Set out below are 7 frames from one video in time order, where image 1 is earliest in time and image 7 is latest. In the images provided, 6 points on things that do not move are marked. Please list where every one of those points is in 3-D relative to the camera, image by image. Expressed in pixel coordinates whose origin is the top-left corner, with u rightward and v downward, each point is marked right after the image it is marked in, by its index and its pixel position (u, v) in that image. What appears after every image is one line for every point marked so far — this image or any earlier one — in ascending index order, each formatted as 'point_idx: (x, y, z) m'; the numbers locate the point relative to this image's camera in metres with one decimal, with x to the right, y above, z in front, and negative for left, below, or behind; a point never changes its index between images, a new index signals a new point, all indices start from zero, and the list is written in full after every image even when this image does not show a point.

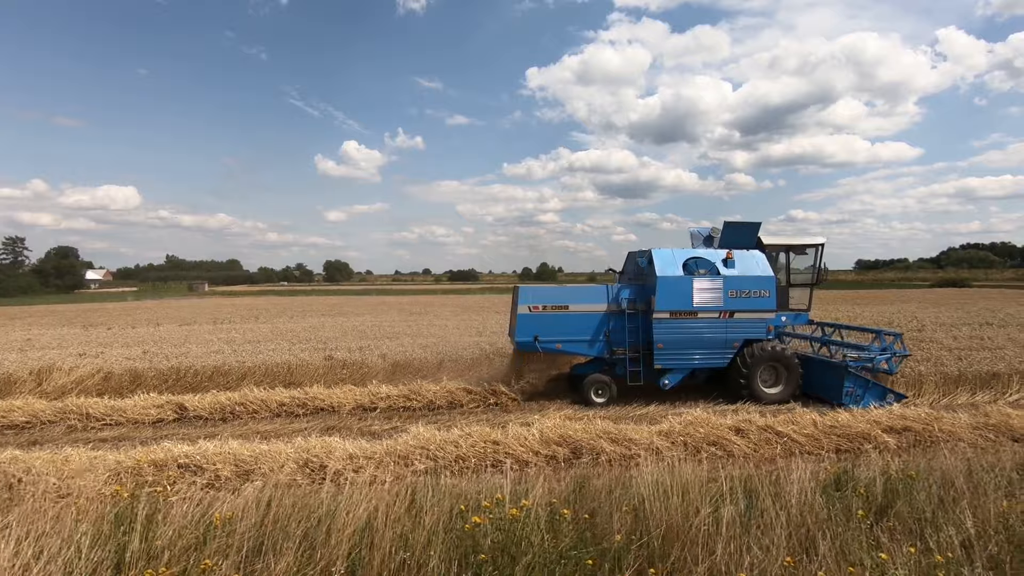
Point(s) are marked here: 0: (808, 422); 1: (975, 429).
0: (+3.6, -1.6, +6.5) m
1: (+5.5, -1.7, +6.3) m
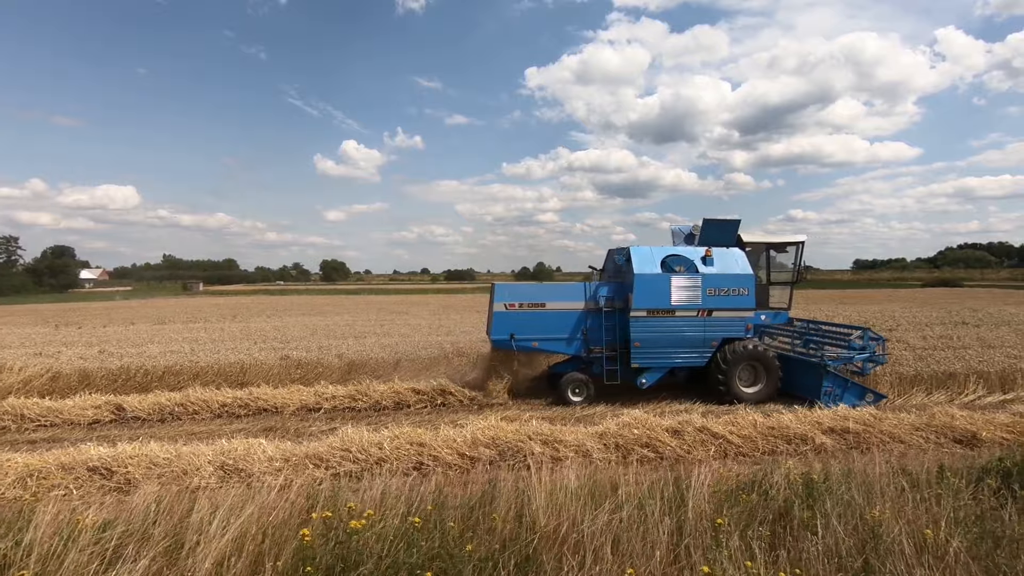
0: (+2.8, -1.6, +6.3) m
1: (+4.7, -1.6, +6.2) m
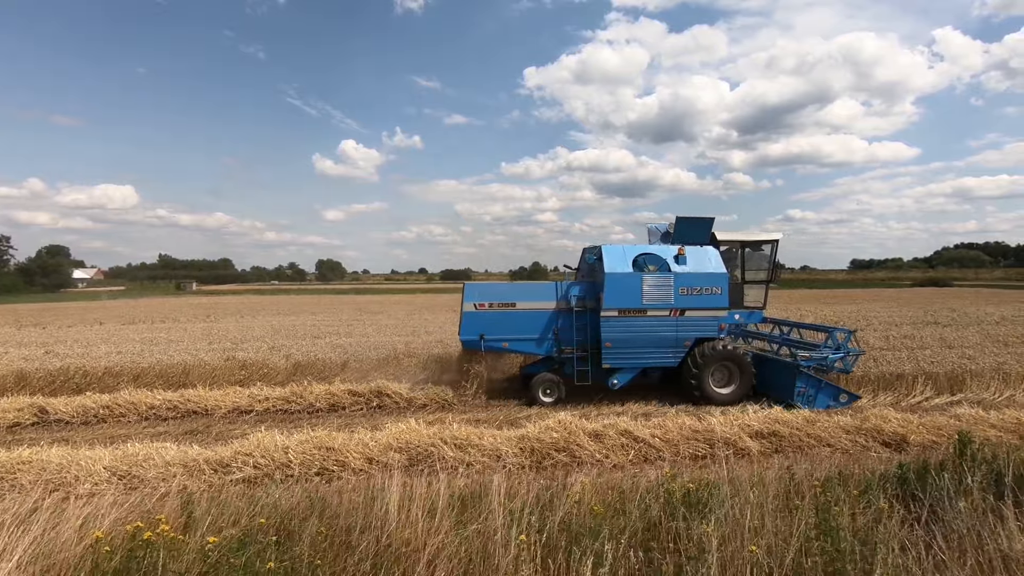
0: (+1.9, -1.6, +6.1) m
1: (+3.8, -1.6, +6.0) m
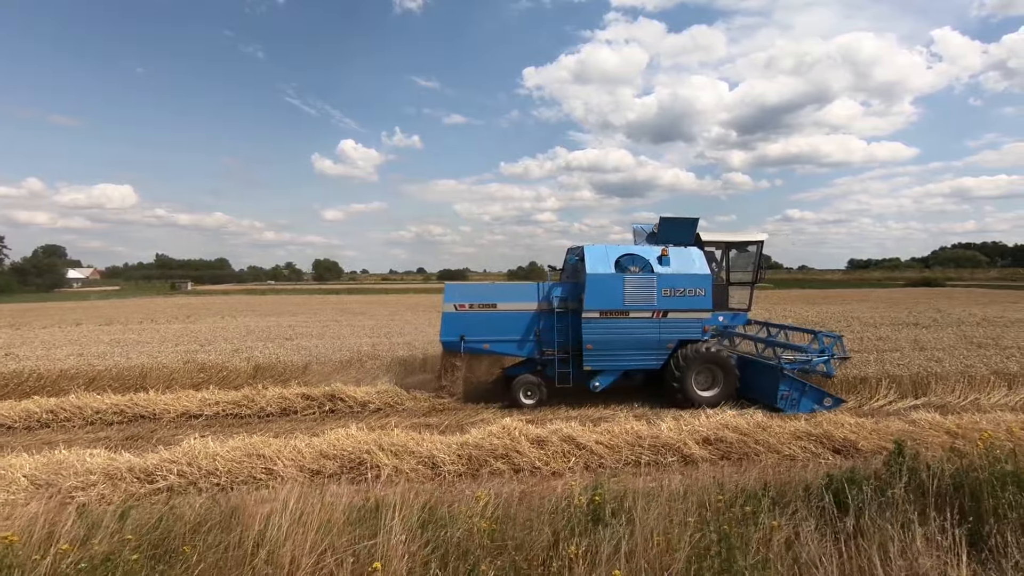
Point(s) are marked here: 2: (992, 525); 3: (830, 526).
0: (+1.2, -1.6, +6.0) m
1: (+3.1, -1.6, +5.9) m
2: (+2.8, -1.4, +3.1) m
3: (+1.9, -1.4, +3.2) m
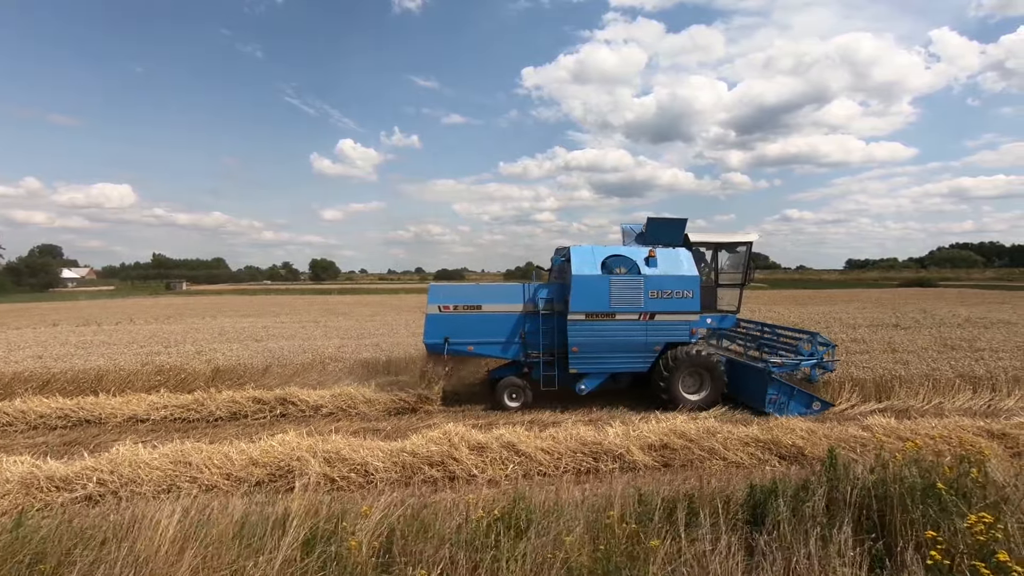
0: (+0.6, -1.6, +5.8) m
1: (+2.5, -1.7, +5.7) m
2: (+2.2, -1.4, +3.0) m
3: (+1.3, -1.5, +3.1) m
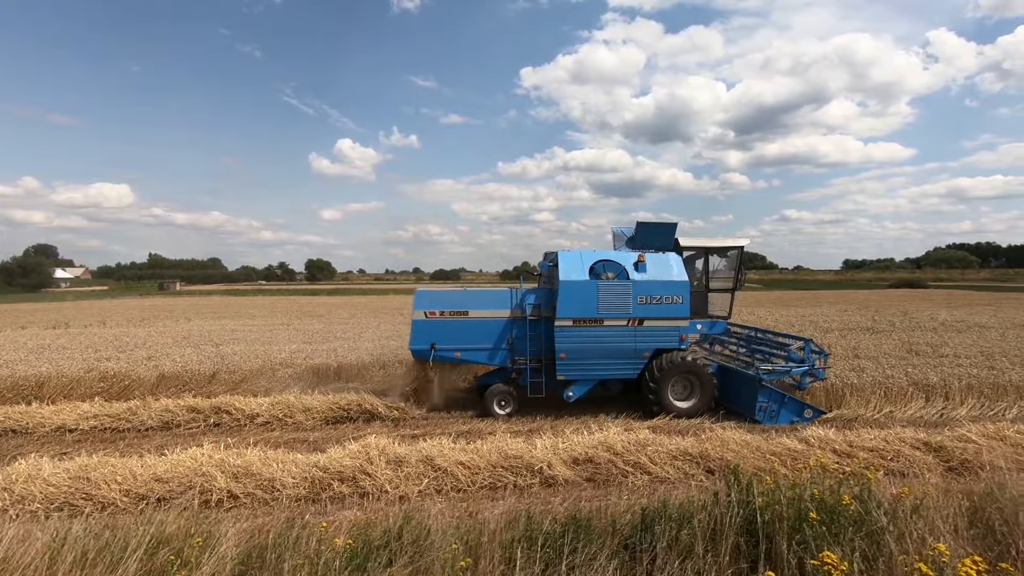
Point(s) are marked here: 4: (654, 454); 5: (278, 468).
0: (-0.2, -1.7, +5.7) m
1: (+1.7, -1.8, +5.5) m
2: (+1.4, -1.5, +2.8) m
3: (+0.5, -1.6, +2.9) m
4: (+1.5, -1.7, +5.6) m
5: (-2.3, -1.8, +5.2) m
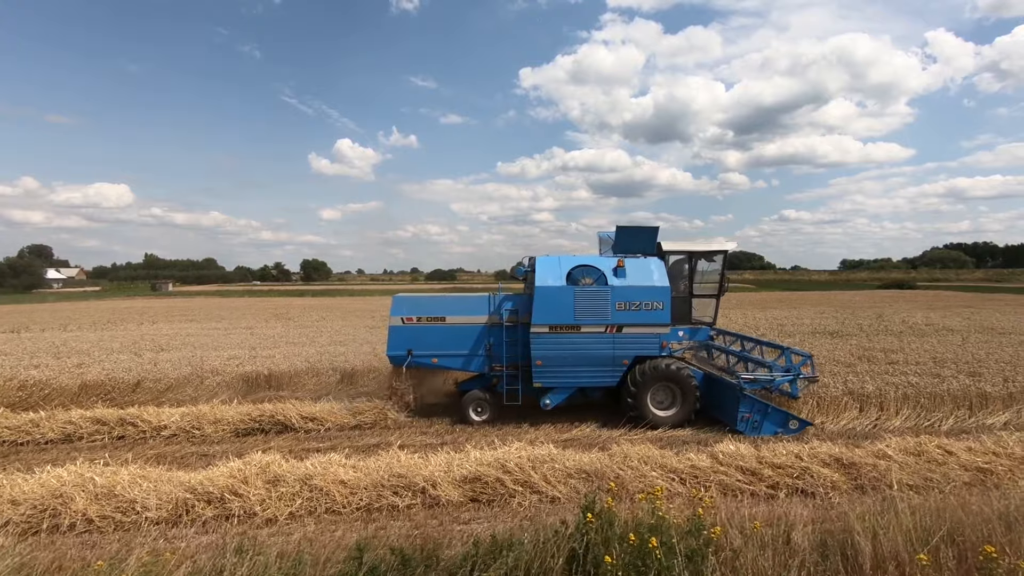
0: (-1.3, -1.8, +5.4) m
1: (+0.6, -1.8, +5.3) m
2: (+0.3, -1.6, +2.5) m
3: (-0.6, -1.6, +2.6) m
4: (+0.4, -1.8, +5.3) m
5: (-3.4, -1.9, +5.0) m
